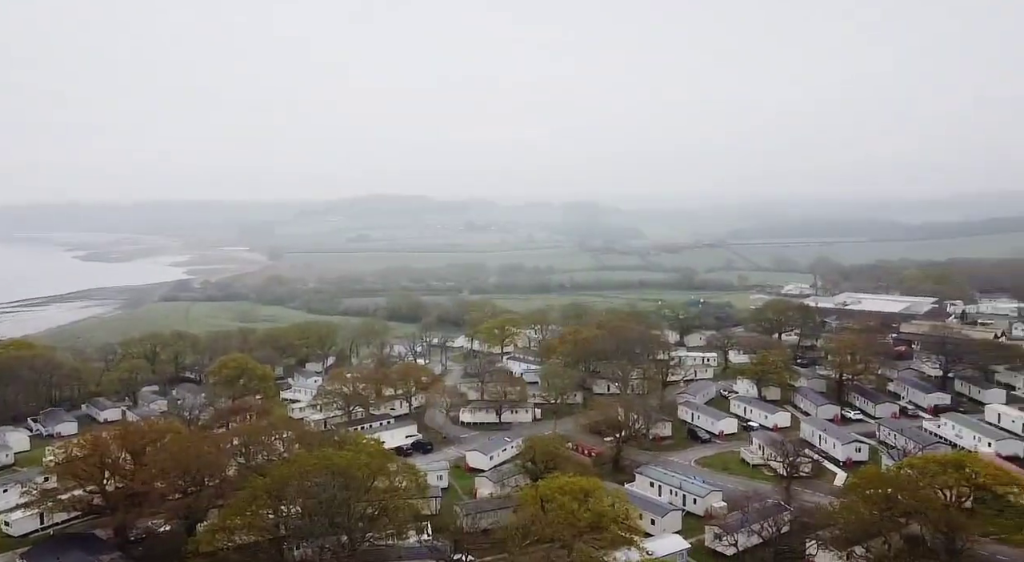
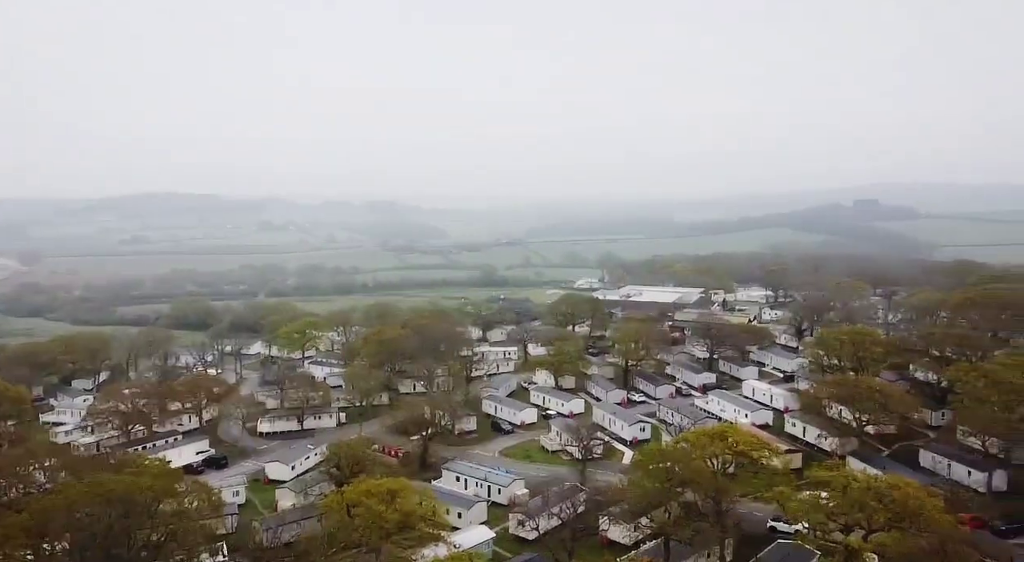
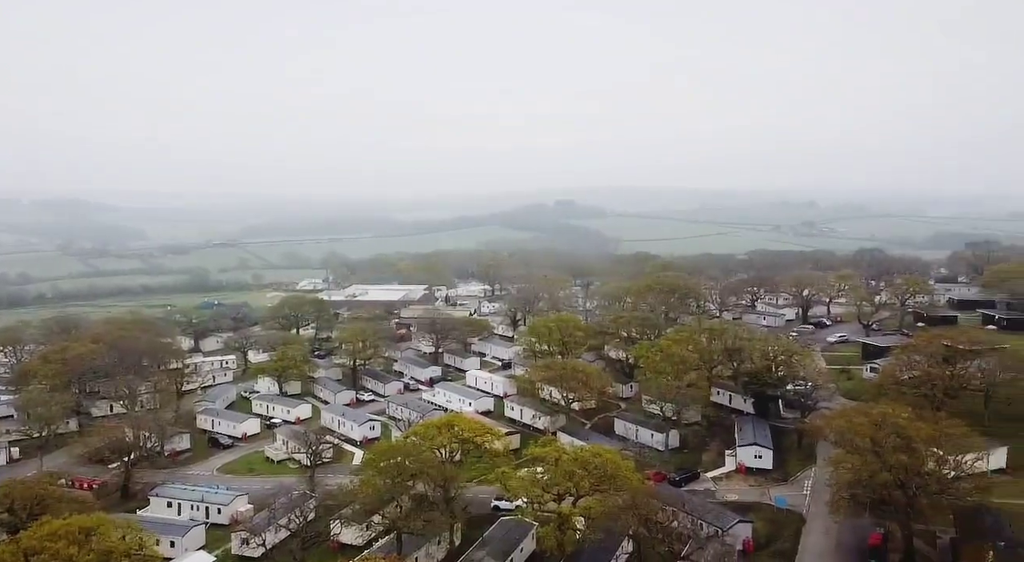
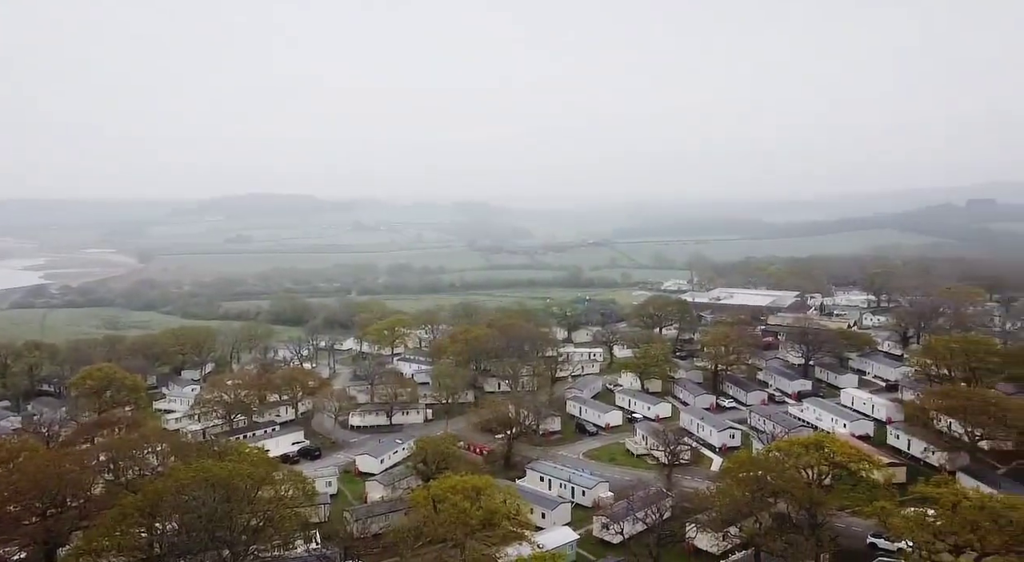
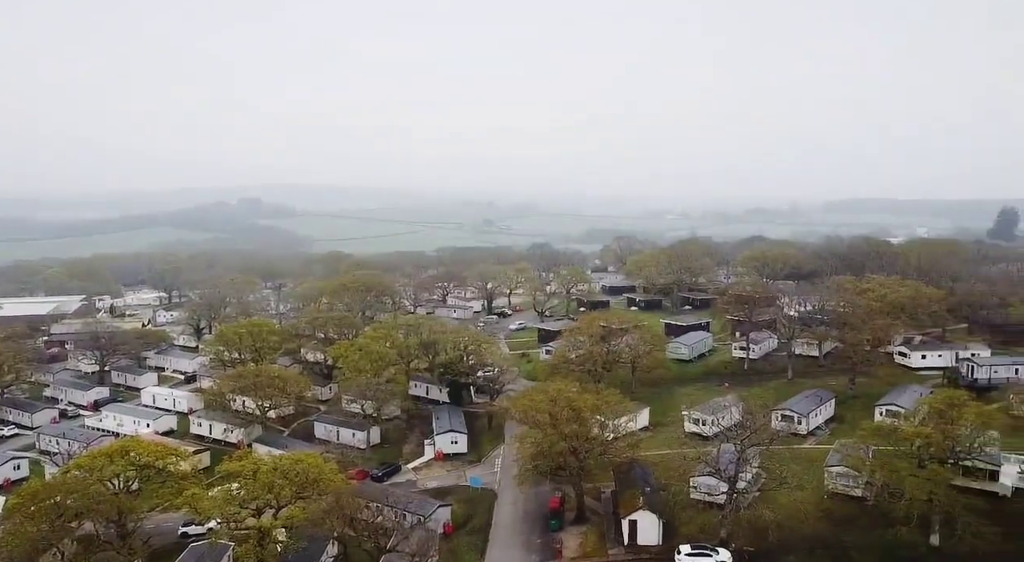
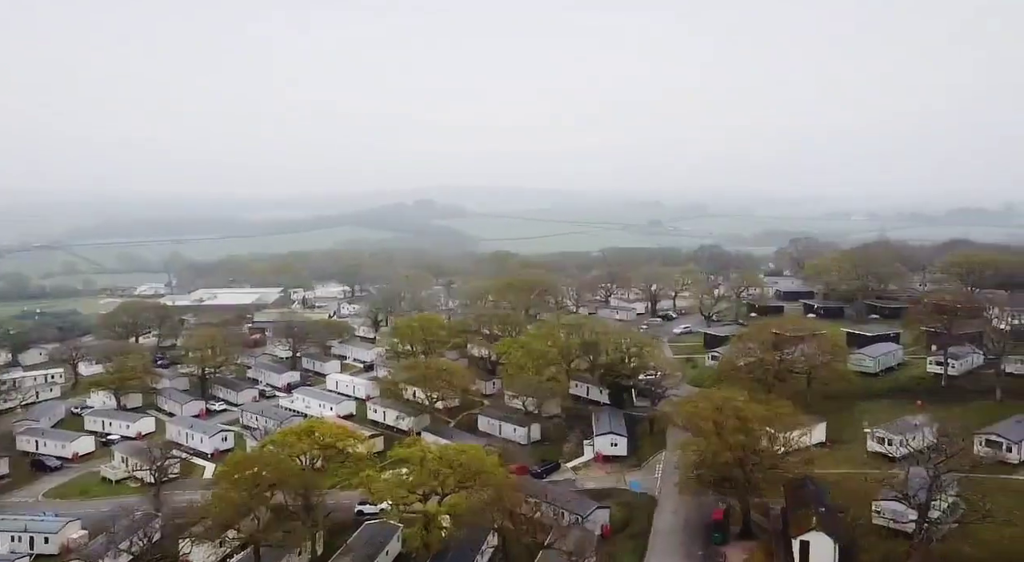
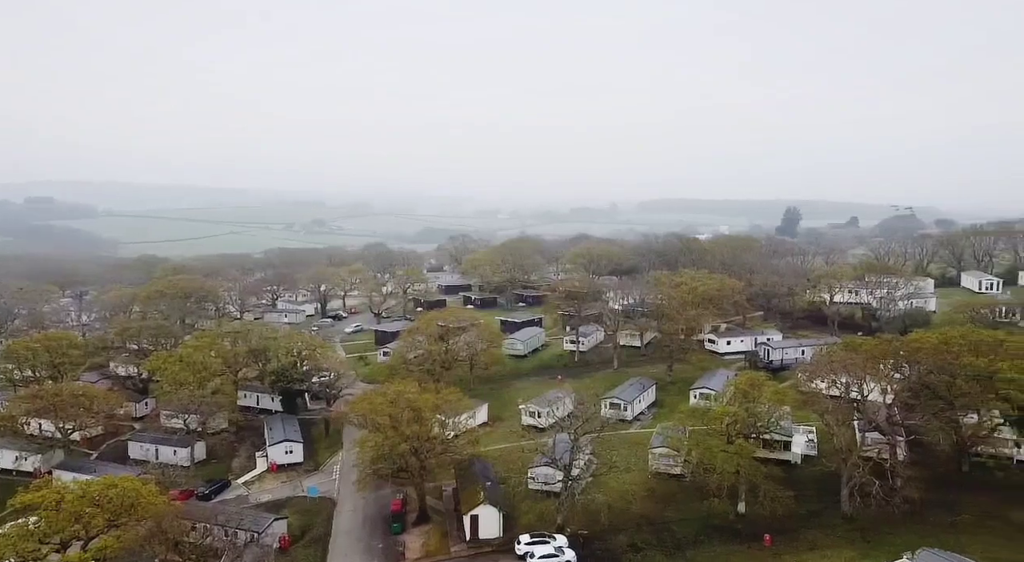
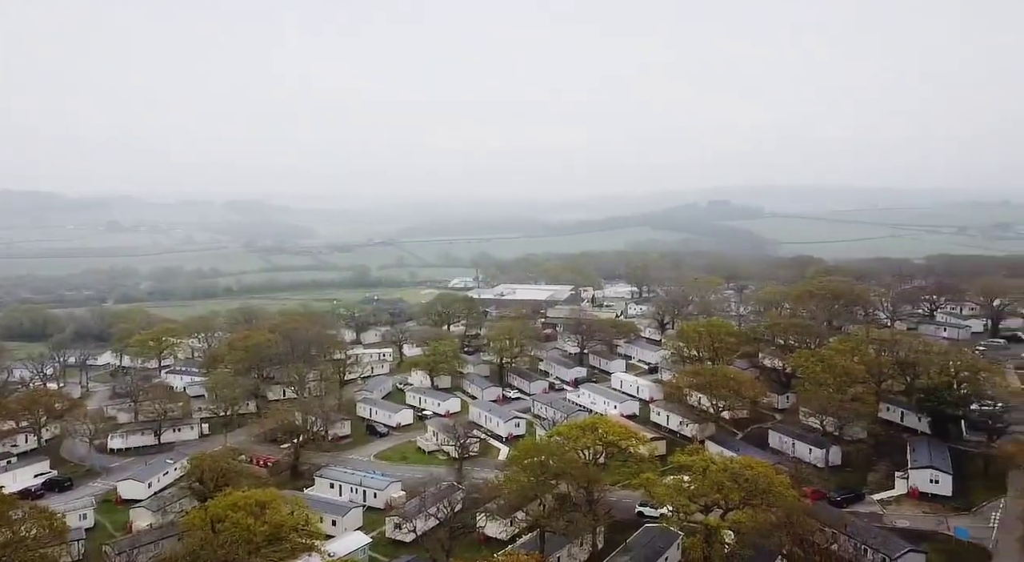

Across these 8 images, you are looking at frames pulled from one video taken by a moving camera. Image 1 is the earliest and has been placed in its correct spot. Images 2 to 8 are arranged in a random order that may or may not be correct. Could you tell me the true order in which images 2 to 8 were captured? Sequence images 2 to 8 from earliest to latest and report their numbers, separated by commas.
4, 2, 8, 3, 6, 5, 7
